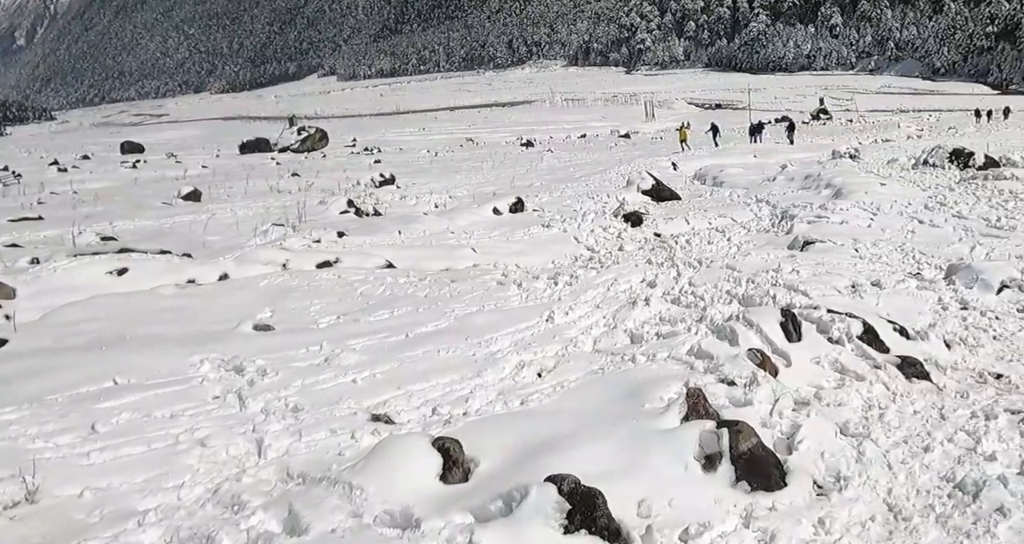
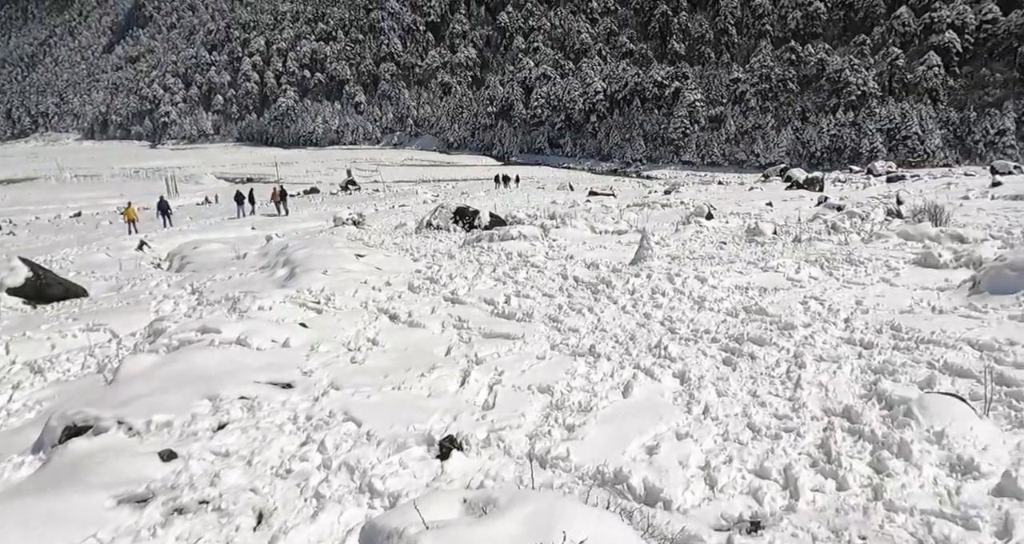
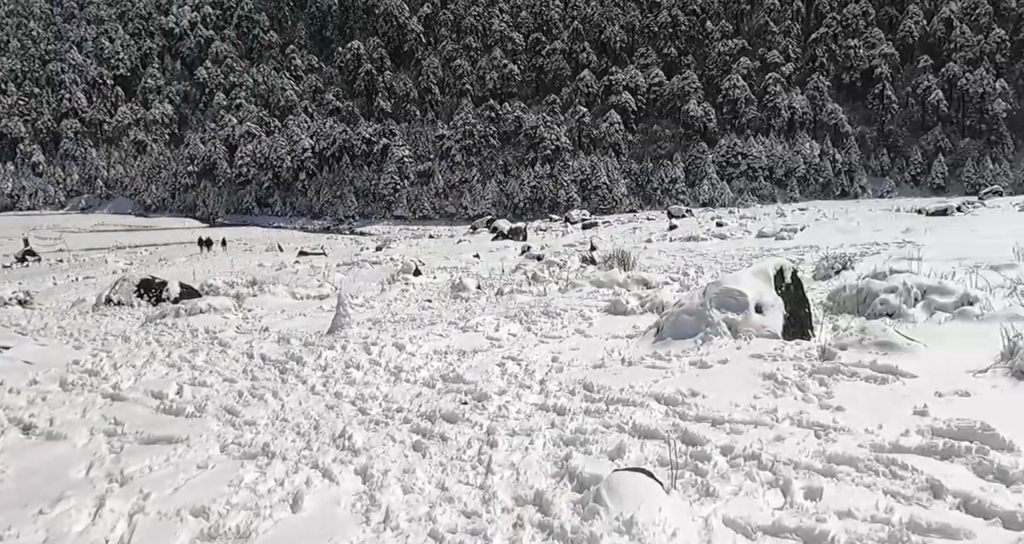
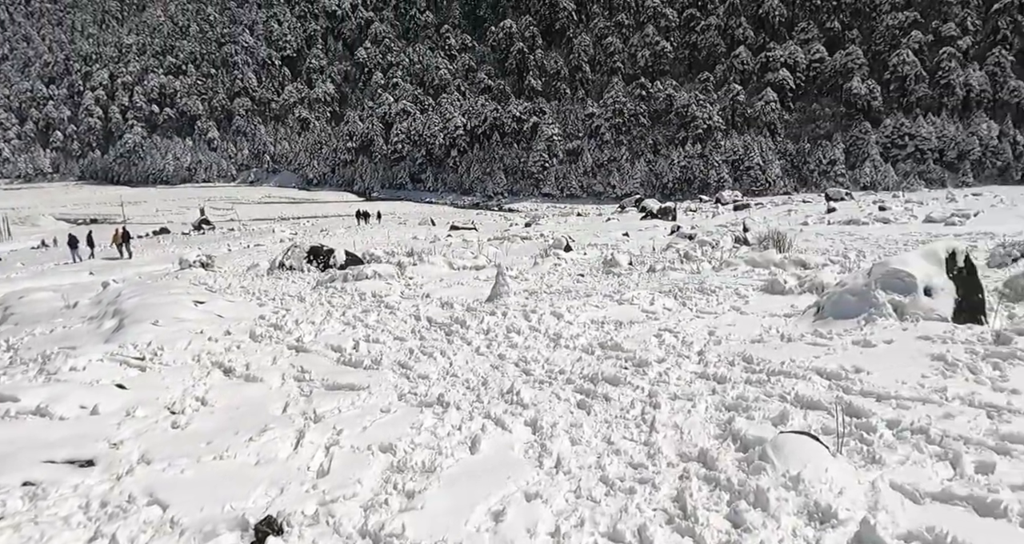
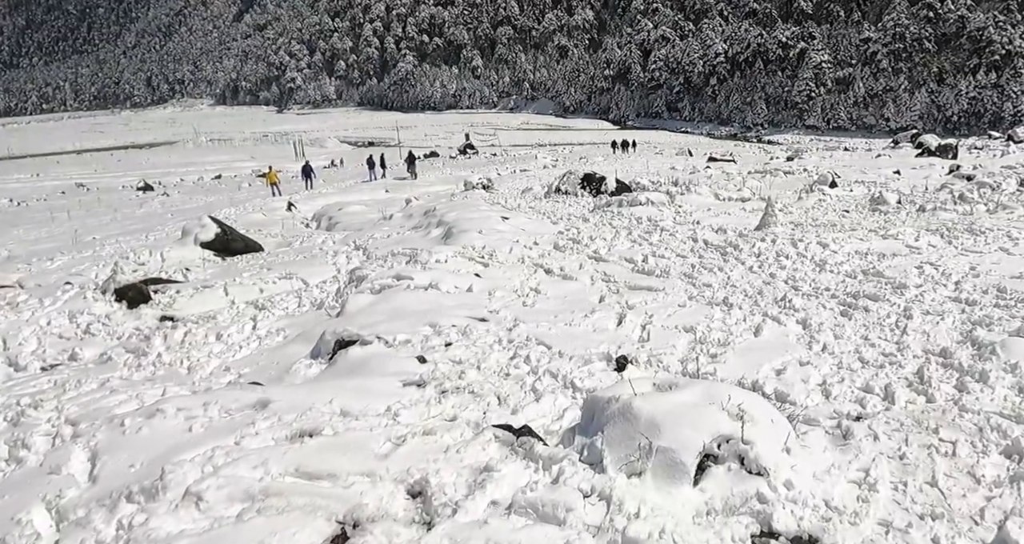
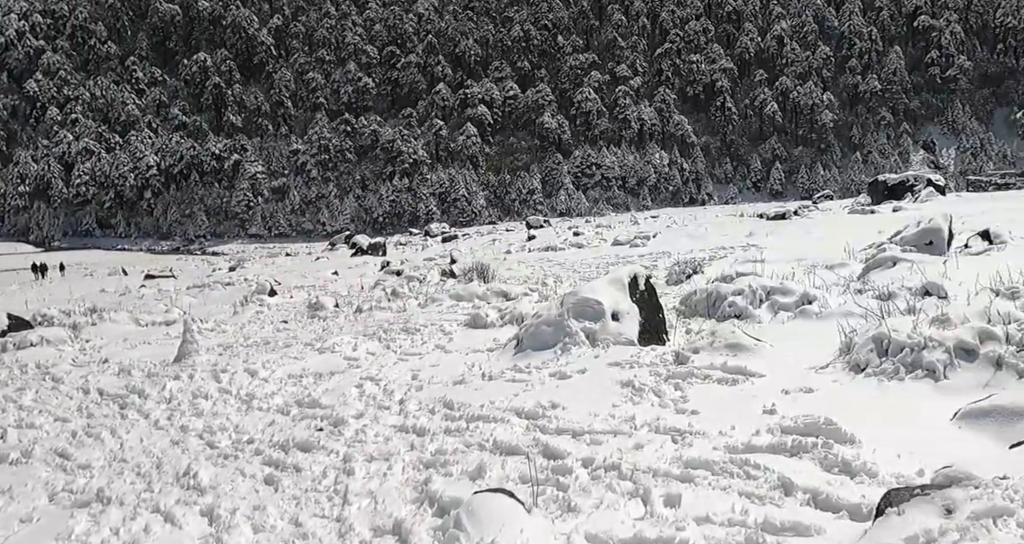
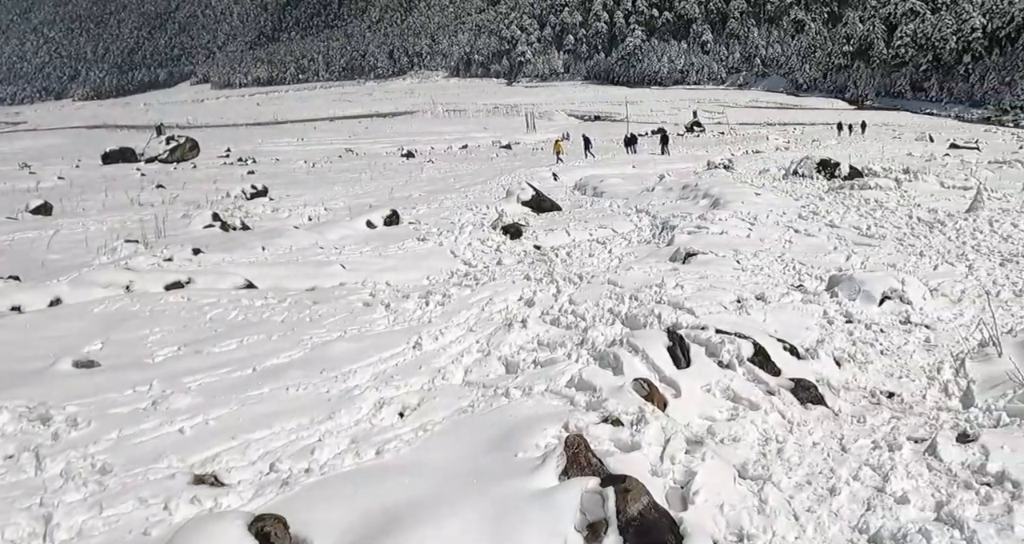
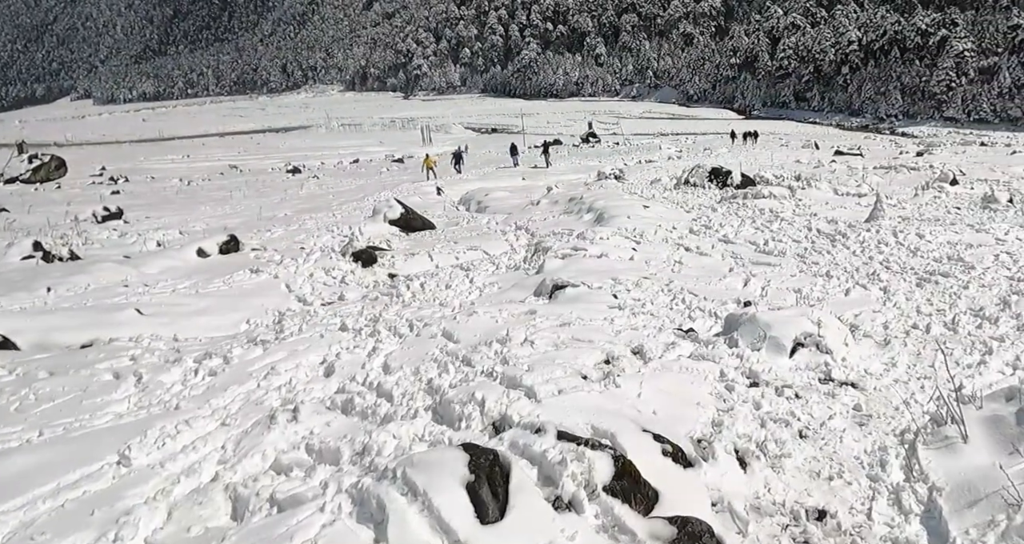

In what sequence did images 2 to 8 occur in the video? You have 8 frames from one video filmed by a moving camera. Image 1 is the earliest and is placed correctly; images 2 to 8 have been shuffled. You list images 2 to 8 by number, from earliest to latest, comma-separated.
7, 8, 5, 2, 4, 3, 6
